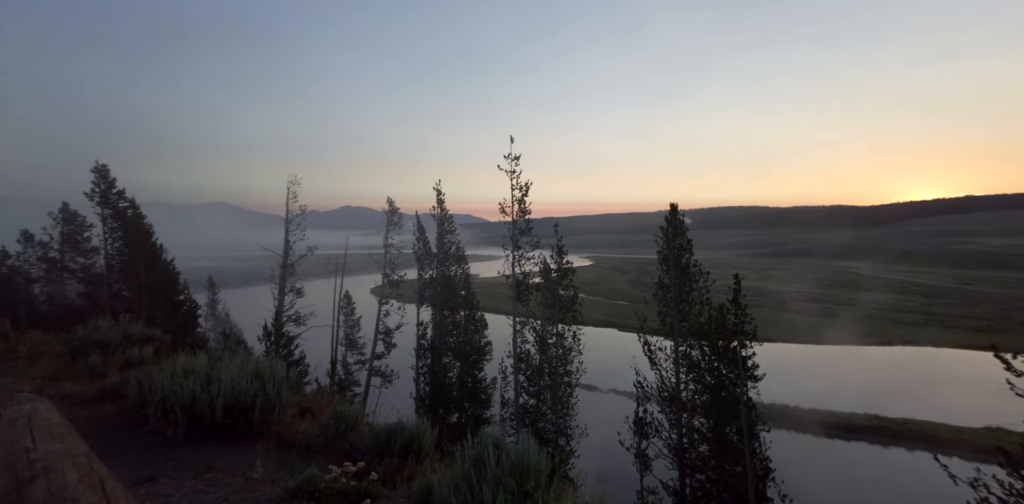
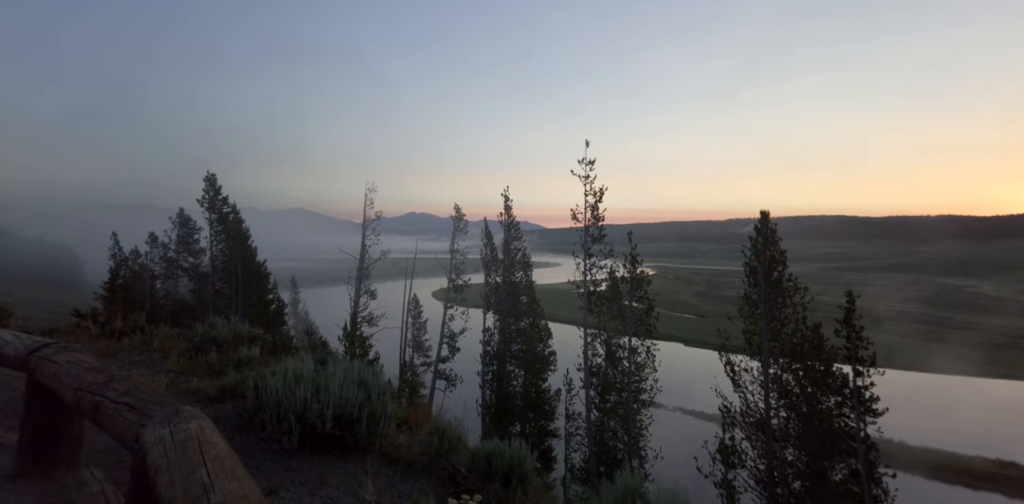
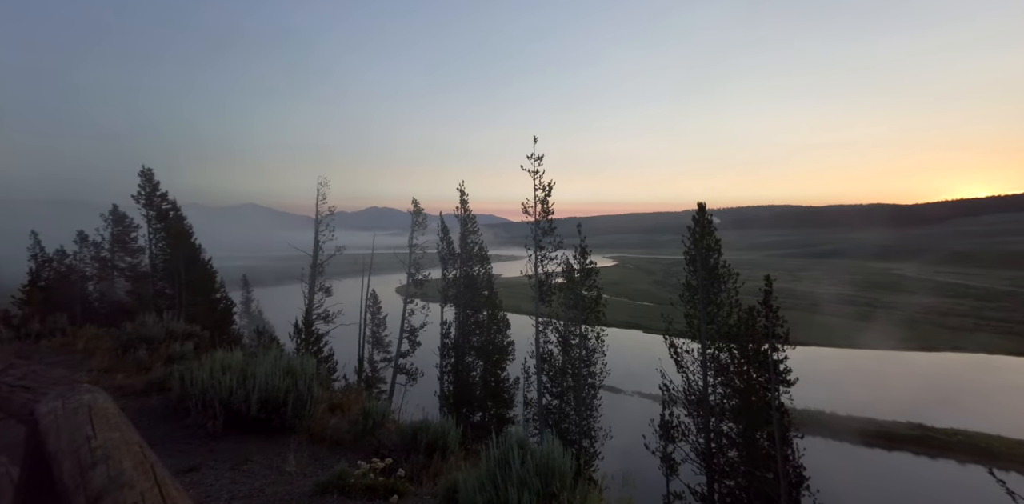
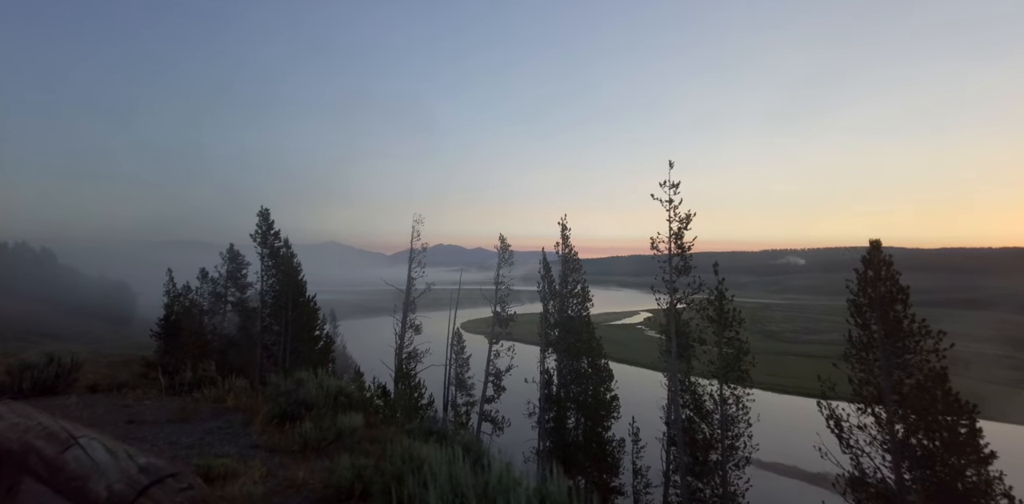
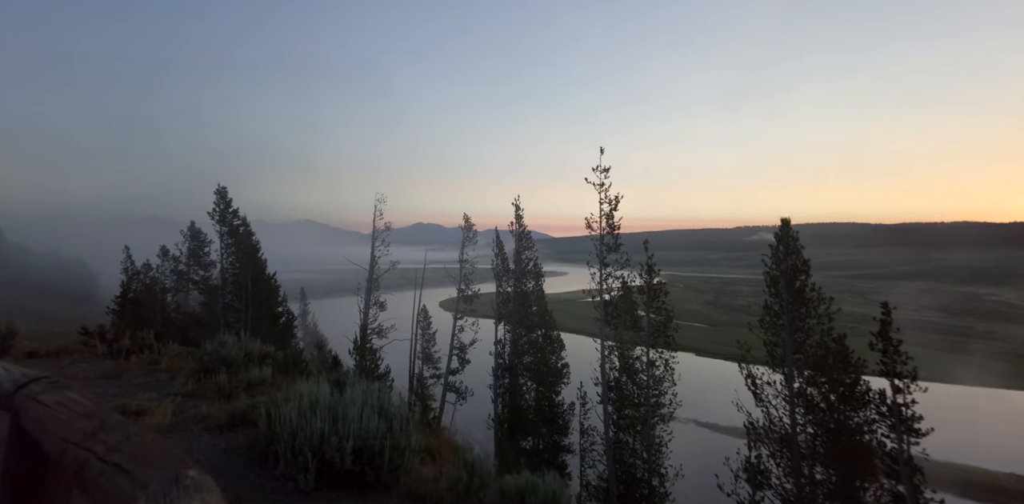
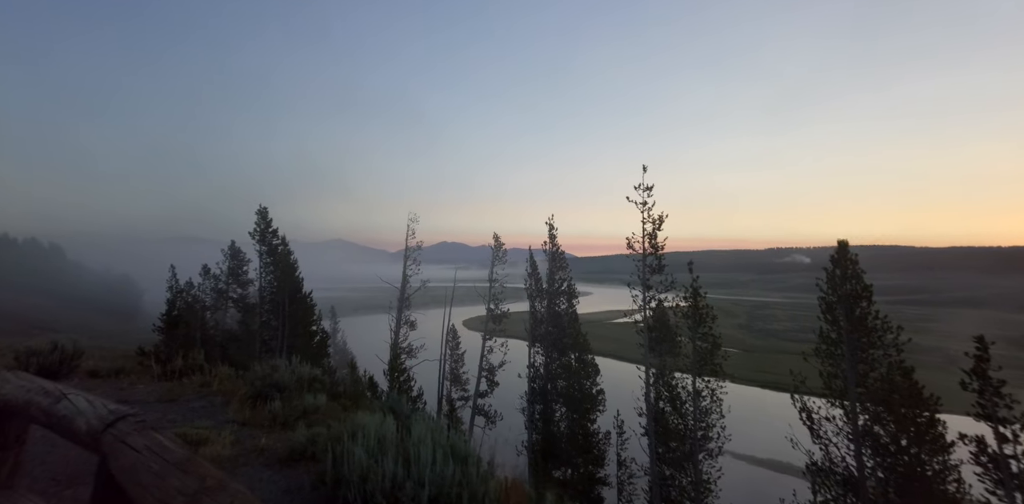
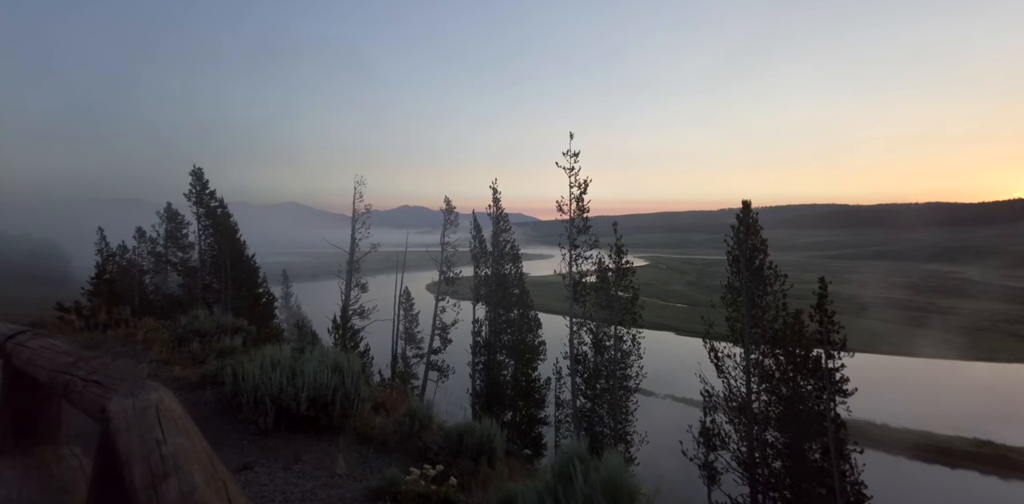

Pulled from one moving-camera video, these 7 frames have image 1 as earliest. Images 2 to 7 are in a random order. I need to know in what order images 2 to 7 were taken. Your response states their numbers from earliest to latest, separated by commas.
3, 7, 2, 5, 6, 4
